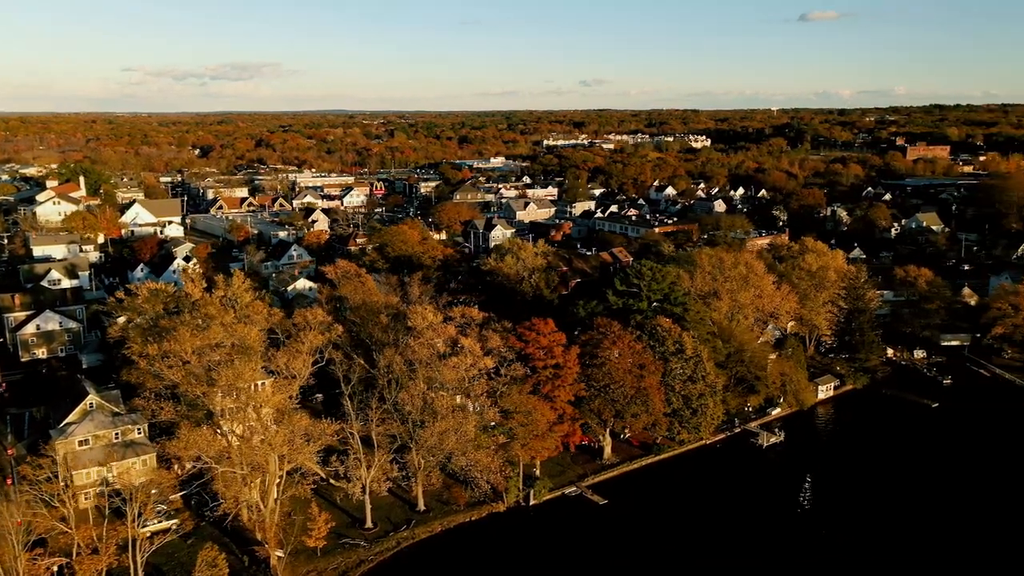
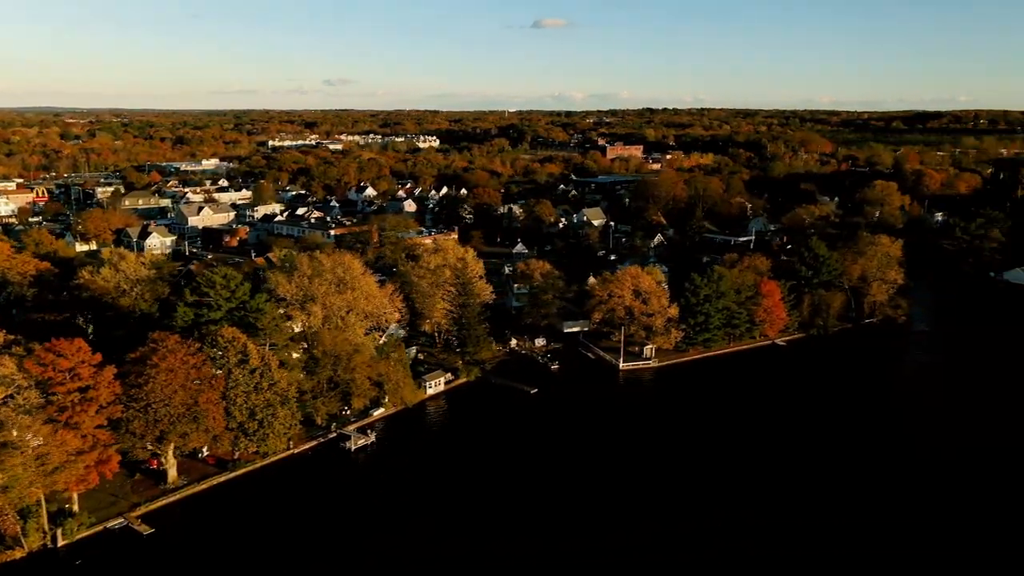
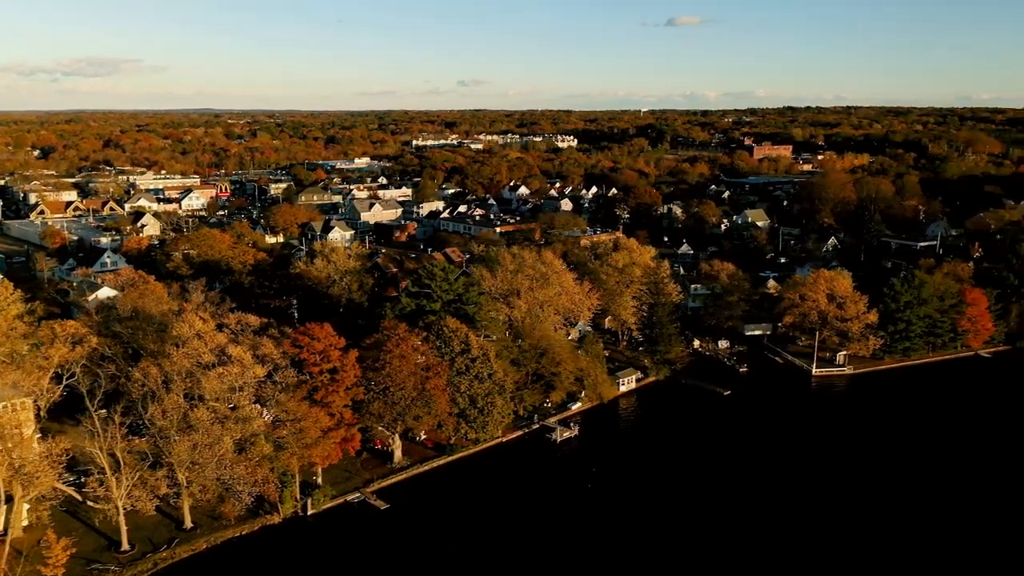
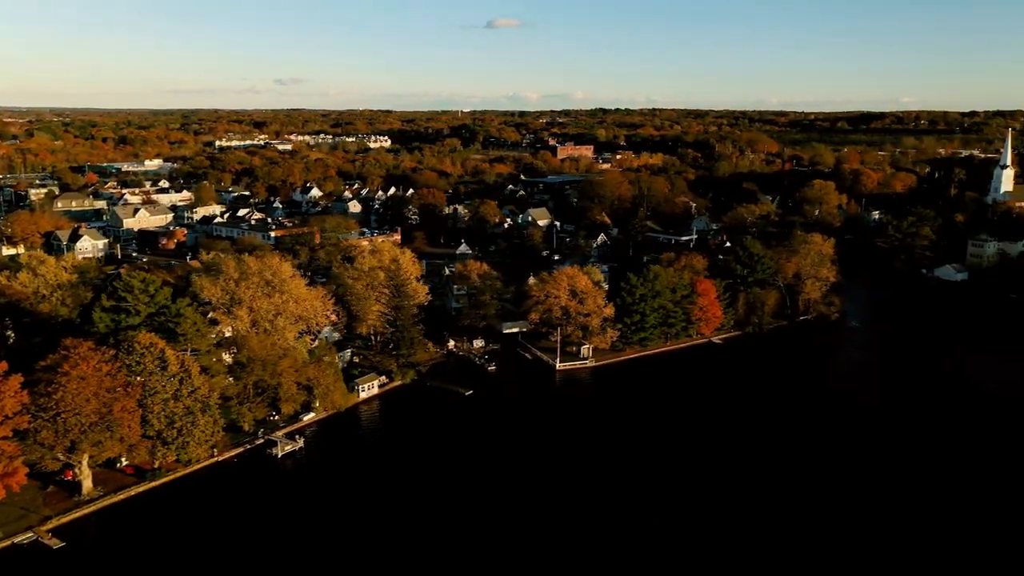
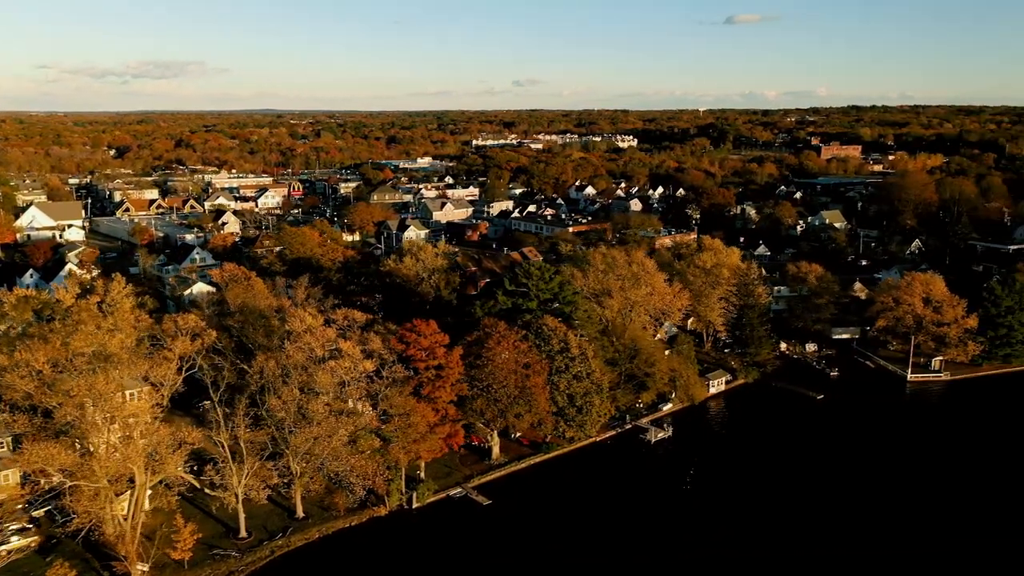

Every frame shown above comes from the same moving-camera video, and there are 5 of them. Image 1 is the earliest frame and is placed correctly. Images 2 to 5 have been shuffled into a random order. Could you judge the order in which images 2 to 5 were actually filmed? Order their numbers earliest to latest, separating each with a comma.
5, 3, 2, 4
